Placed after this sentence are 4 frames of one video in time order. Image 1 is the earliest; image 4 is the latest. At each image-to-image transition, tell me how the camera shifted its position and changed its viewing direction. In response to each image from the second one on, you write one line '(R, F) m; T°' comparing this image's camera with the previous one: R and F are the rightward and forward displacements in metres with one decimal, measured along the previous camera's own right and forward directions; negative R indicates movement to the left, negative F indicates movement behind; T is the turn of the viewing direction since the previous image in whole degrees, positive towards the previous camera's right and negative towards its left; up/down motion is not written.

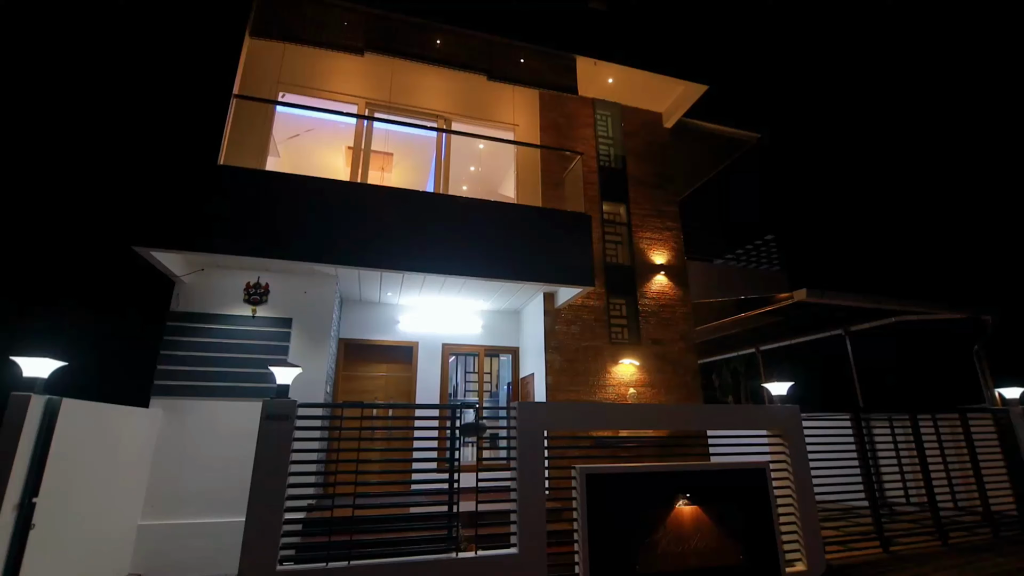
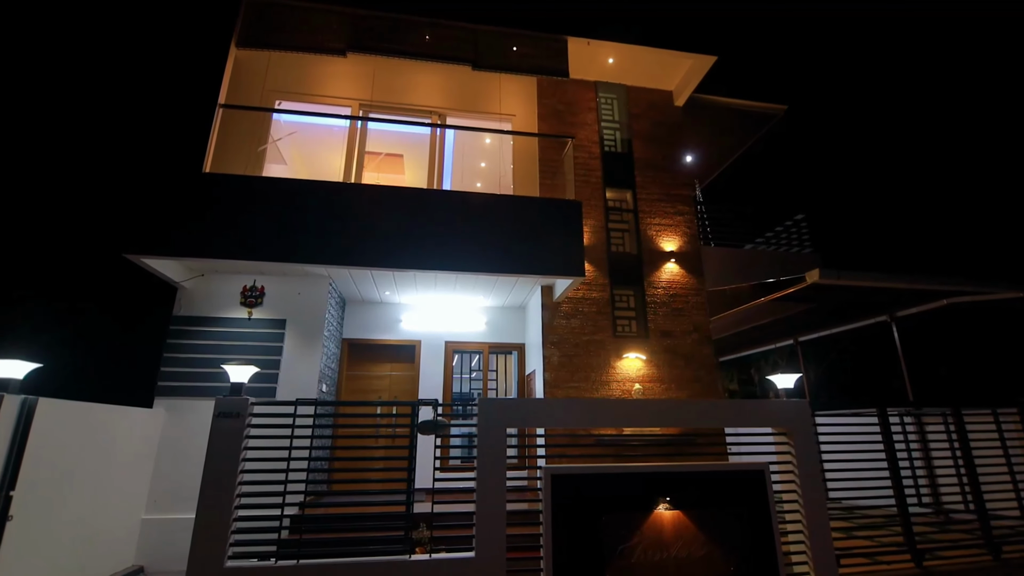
(+0.7, +0.2) m; -6°
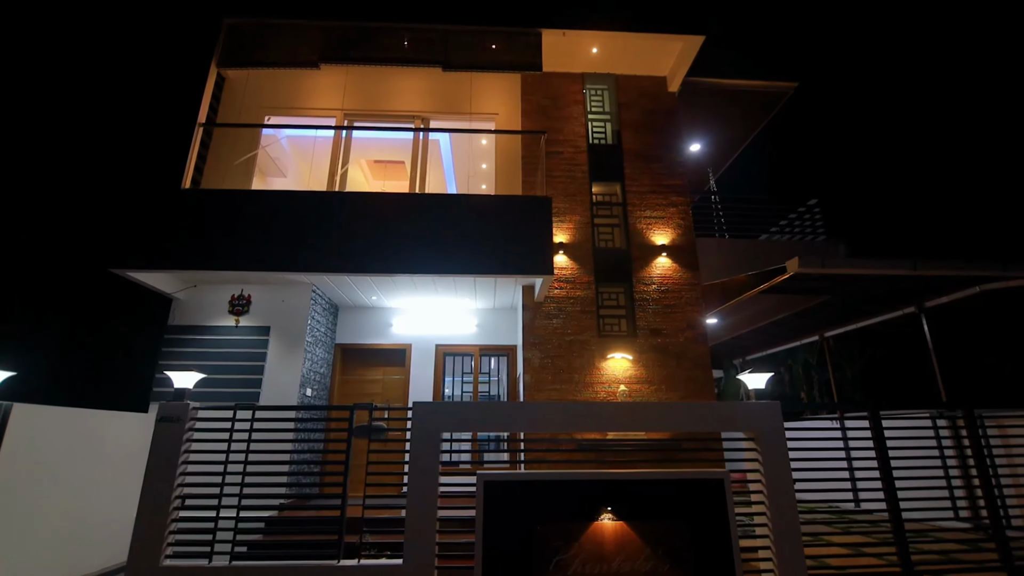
(+0.8, +0.1) m; -6°
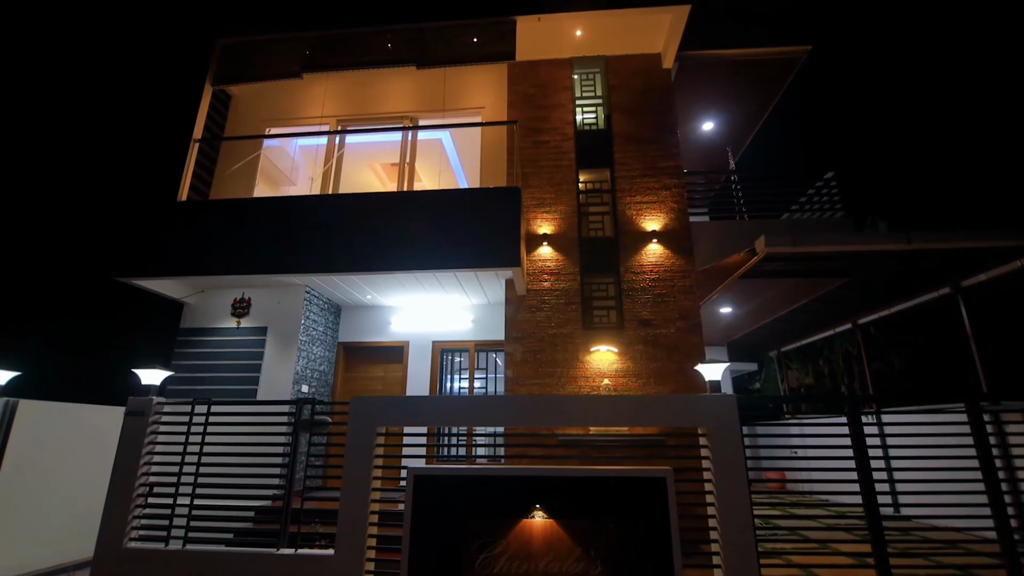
(+0.9, +0.1) m; -7°
